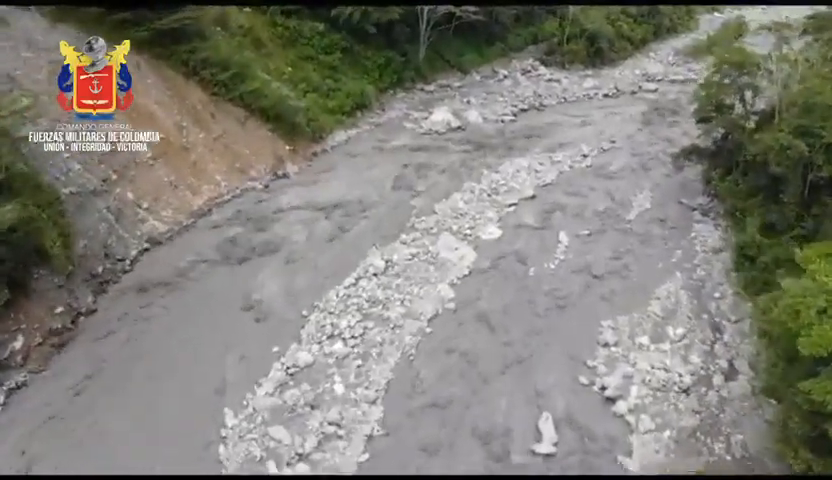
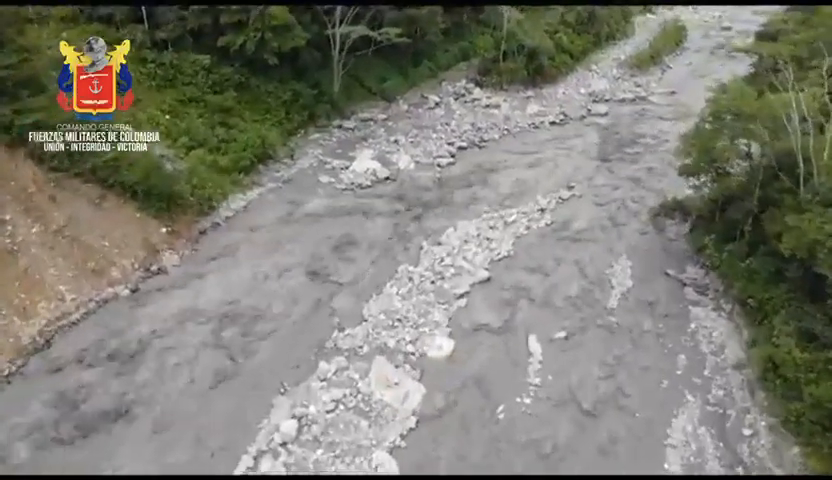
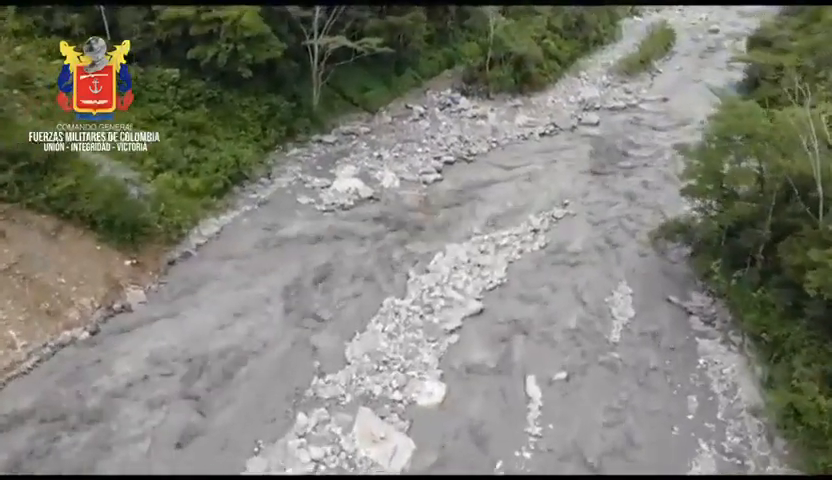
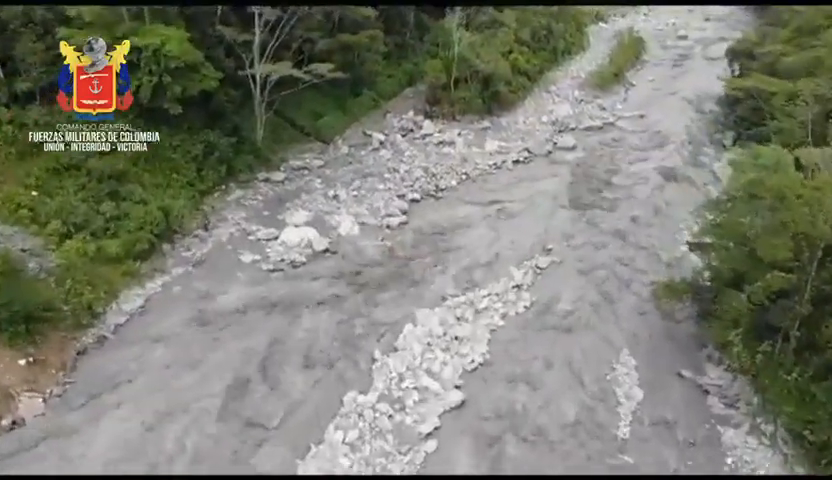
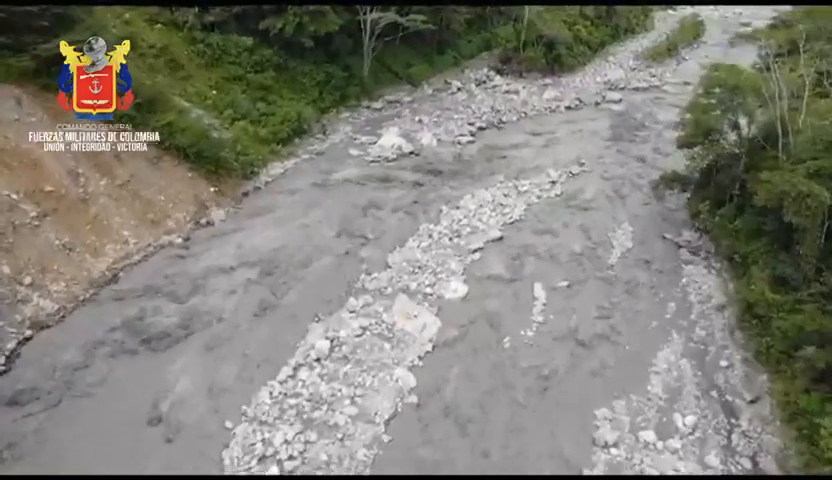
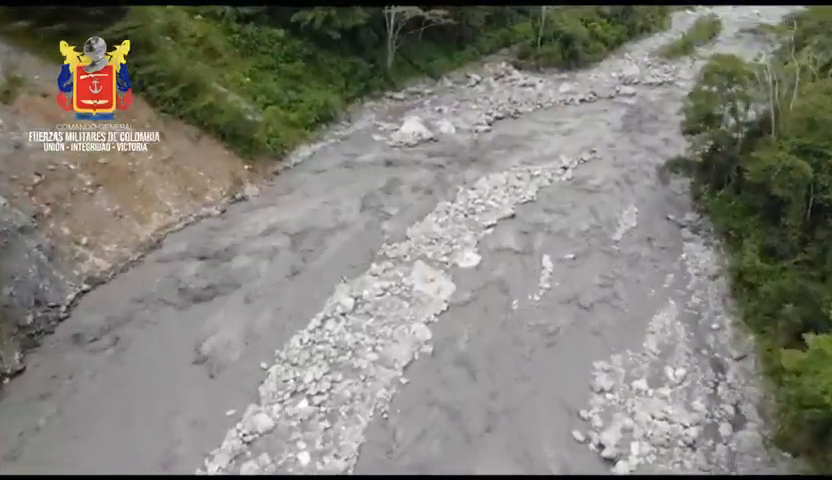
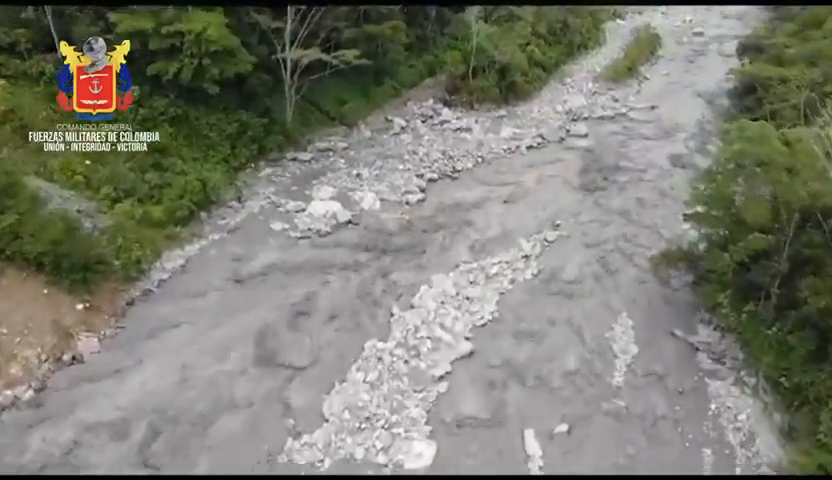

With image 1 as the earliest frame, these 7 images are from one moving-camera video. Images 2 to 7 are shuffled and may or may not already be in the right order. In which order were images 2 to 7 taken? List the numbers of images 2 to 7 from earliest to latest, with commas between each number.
6, 5, 2, 3, 7, 4
